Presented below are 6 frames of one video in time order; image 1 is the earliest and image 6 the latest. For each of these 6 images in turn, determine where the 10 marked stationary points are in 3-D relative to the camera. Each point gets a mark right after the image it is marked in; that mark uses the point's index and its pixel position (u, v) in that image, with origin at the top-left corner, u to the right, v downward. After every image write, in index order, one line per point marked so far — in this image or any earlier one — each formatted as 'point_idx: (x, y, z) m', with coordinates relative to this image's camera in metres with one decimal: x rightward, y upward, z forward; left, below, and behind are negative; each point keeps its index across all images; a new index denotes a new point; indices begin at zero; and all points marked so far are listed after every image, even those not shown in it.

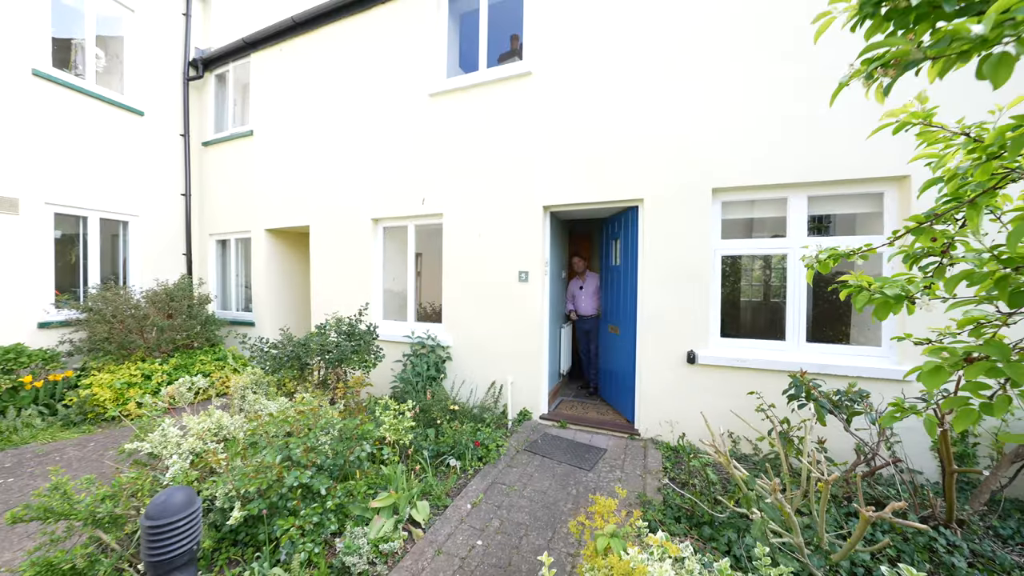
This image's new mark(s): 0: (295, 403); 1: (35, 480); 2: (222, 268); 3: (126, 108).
0: (-1.8, -1.0, +3.0) m
1: (-4.0, -1.6, +3.1) m
2: (-5.3, +0.4, +6.6) m
3: (-6.1, +2.8, +5.6) m
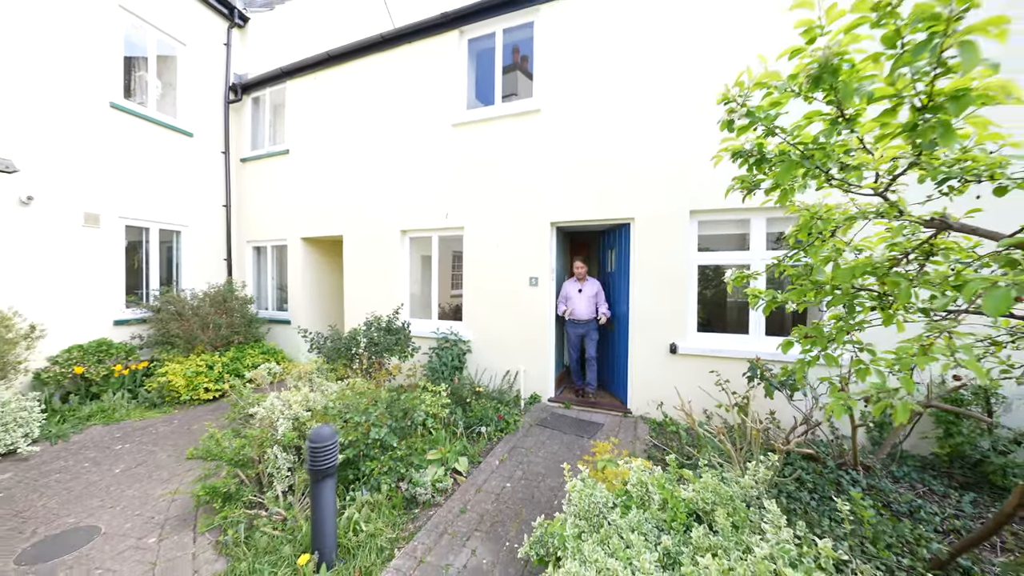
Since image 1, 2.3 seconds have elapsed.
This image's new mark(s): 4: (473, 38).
0: (-1.6, -1.0, +3.7) m
1: (-3.9, -1.6, +3.8) m
2: (-5.2, +0.4, +7.4) m
3: (-5.9, +2.8, +6.3) m
4: (-0.6, +3.8, +5.4) m
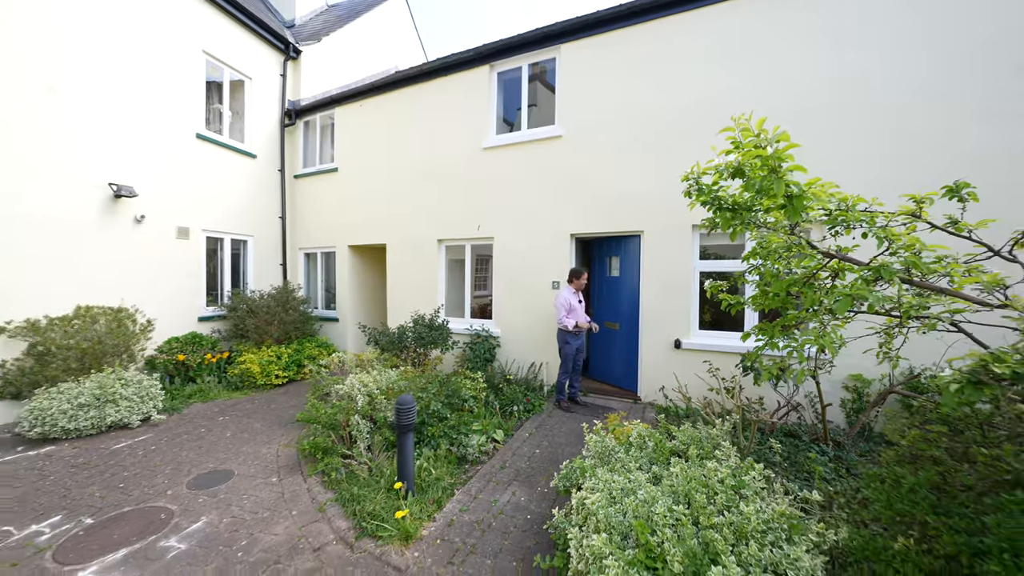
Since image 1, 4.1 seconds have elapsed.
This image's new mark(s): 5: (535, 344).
0: (-1.3, -1.1, +4.5) m
1: (-3.5, -1.7, +4.7) m
2: (-4.7, +0.3, +8.3) m
3: (-5.4, +2.8, +7.3) m
4: (-0.1, +3.7, +6.2) m
5: (+0.4, -0.9, +5.7) m
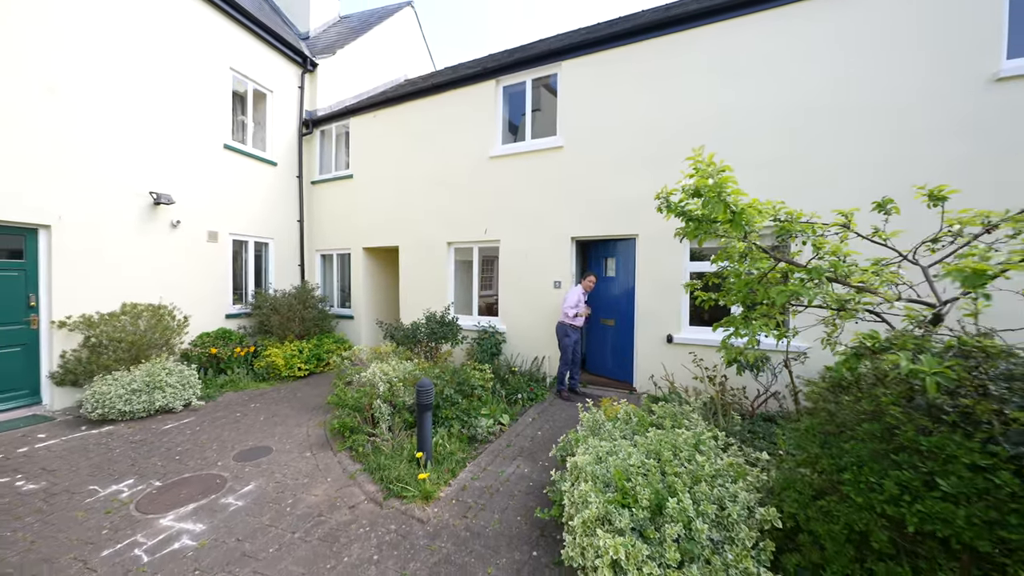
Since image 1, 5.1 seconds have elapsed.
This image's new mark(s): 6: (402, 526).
0: (-1.2, -1.0, +5.0) m
1: (-3.5, -1.7, +5.2) m
2: (-4.5, +0.3, +8.8) m
3: (-5.3, +2.8, +7.8) m
4: (-0.1, +3.7, +6.6) m
5: (+0.4, -0.9, +6.1) m
6: (-0.8, -1.8, +2.7) m
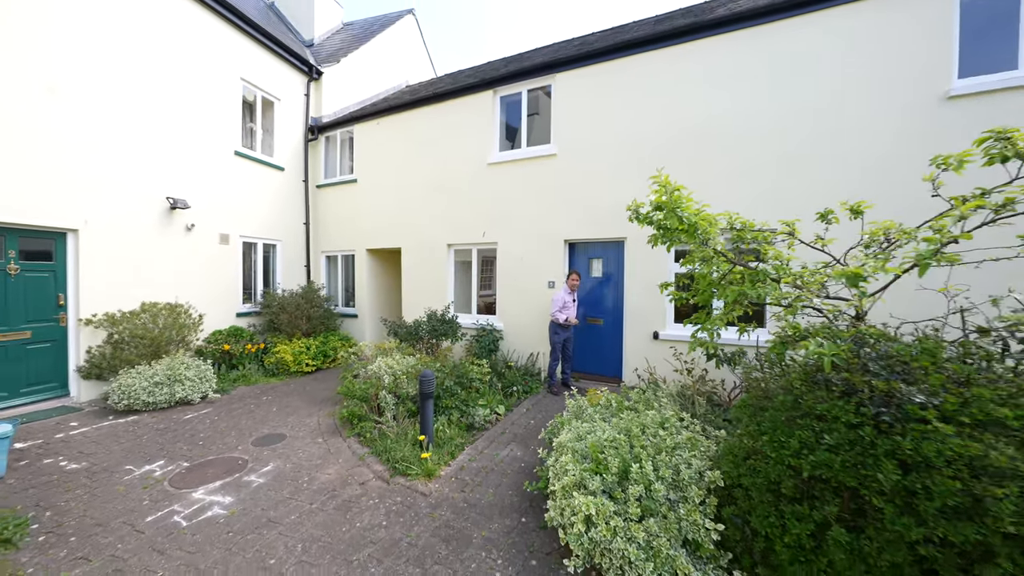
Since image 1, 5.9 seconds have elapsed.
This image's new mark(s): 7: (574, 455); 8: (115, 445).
0: (-1.3, -1.0, +5.3) m
1: (-3.5, -1.7, +5.5) m
2: (-4.6, +0.3, +9.2) m
3: (-5.4, +2.8, +8.2) m
4: (-0.1, +3.7, +7.0) m
5: (+0.4, -0.9, +6.4) m
6: (-0.9, -1.8, +3.0) m
7: (+0.4, -1.2, +2.5) m
8: (-4.2, -1.7, +3.8) m
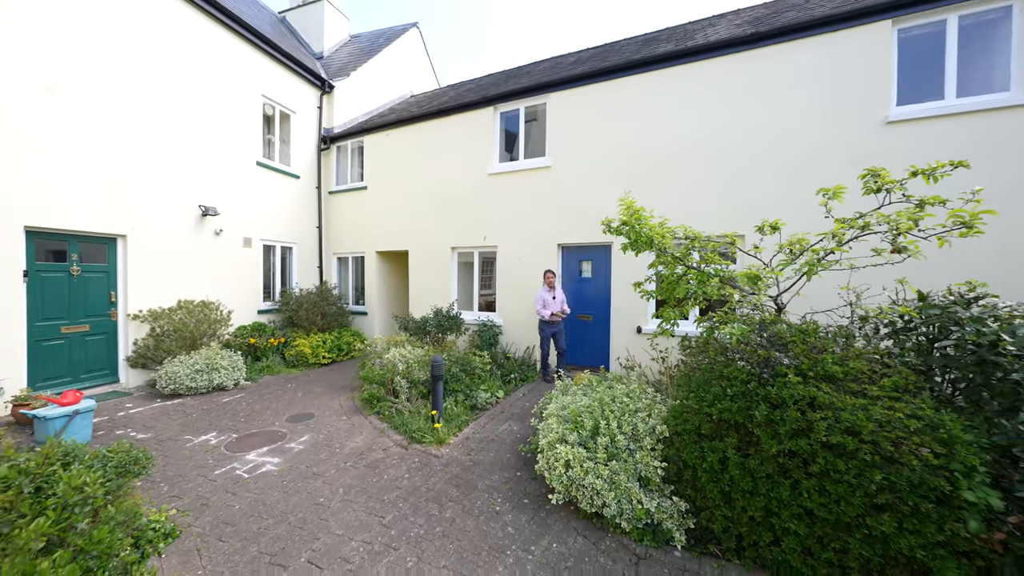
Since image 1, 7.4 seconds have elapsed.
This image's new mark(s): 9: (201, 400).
0: (-1.3, -1.0, +6.0) m
1: (-3.5, -1.7, +6.2) m
2: (-4.6, +0.3, +9.8) m
3: (-5.4, +2.8, +8.8) m
4: (-0.1, +3.8, +7.6) m
5: (+0.4, -0.9, +7.1) m
6: (-0.9, -1.7, +3.7) m
7: (+0.4, -1.1, +3.1) m
8: (-4.3, -1.7, +4.5) m
9: (-4.5, -1.6, +5.3) m
